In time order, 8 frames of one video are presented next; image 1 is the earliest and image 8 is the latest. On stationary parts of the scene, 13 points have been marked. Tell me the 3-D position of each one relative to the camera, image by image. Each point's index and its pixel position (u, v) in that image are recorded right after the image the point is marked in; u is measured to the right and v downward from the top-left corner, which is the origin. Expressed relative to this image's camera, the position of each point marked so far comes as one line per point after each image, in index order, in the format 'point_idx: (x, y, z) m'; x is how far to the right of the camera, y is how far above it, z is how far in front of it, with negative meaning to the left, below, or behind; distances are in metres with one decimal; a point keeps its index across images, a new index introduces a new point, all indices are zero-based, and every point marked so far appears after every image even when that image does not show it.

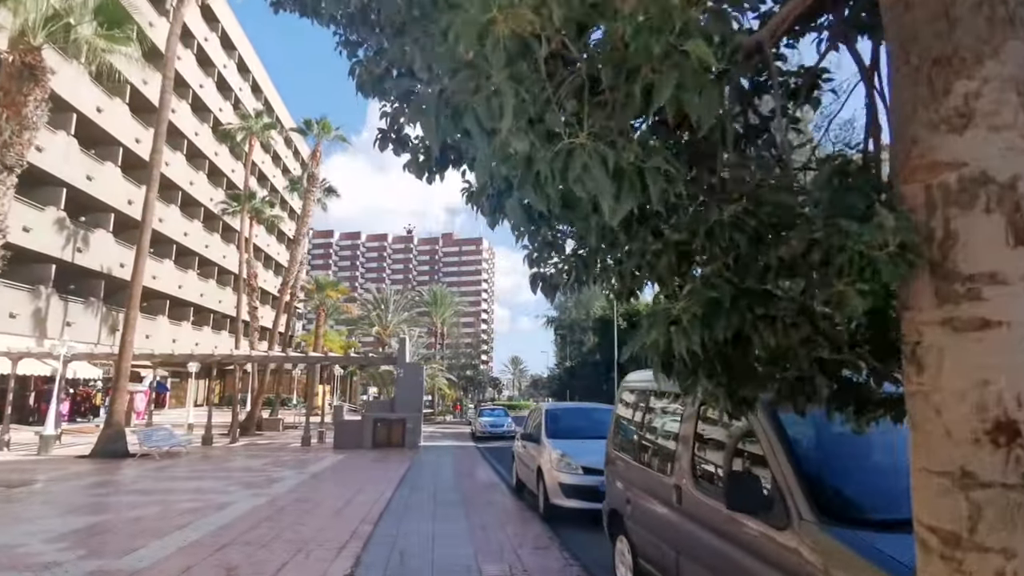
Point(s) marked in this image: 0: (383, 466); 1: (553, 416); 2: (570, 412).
0: (-2.9, -4.2, +15.6) m
1: (+0.6, -1.9, +10.3) m
2: (+0.9, -1.9, +10.4) m
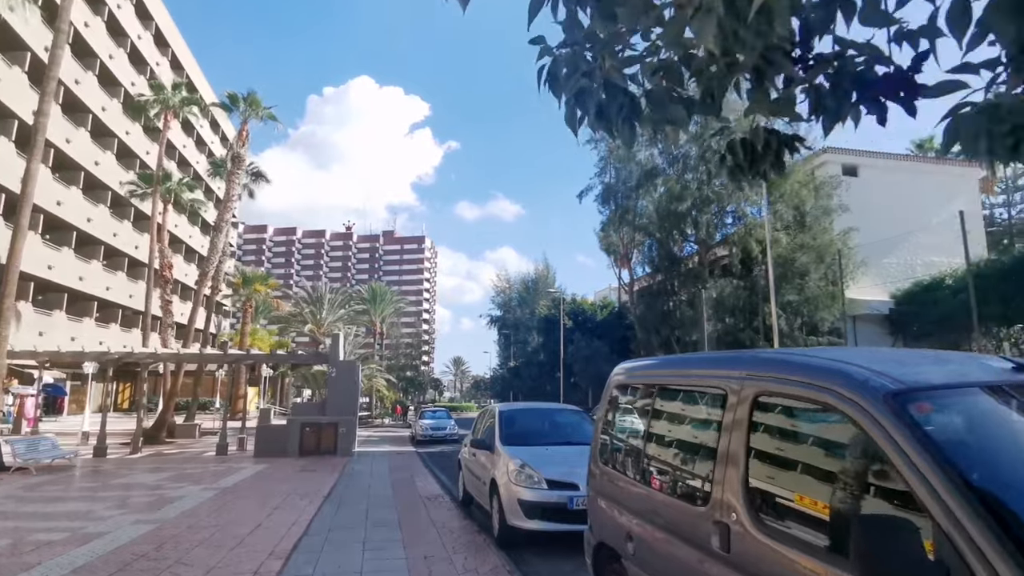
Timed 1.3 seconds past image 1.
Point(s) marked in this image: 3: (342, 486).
0: (-4.1, -3.9, +13.7) m
1: (0.0, -1.7, +8.8) m
2: (+0.2, -1.6, +8.9) m
3: (-3.0, -3.5, +12.2) m
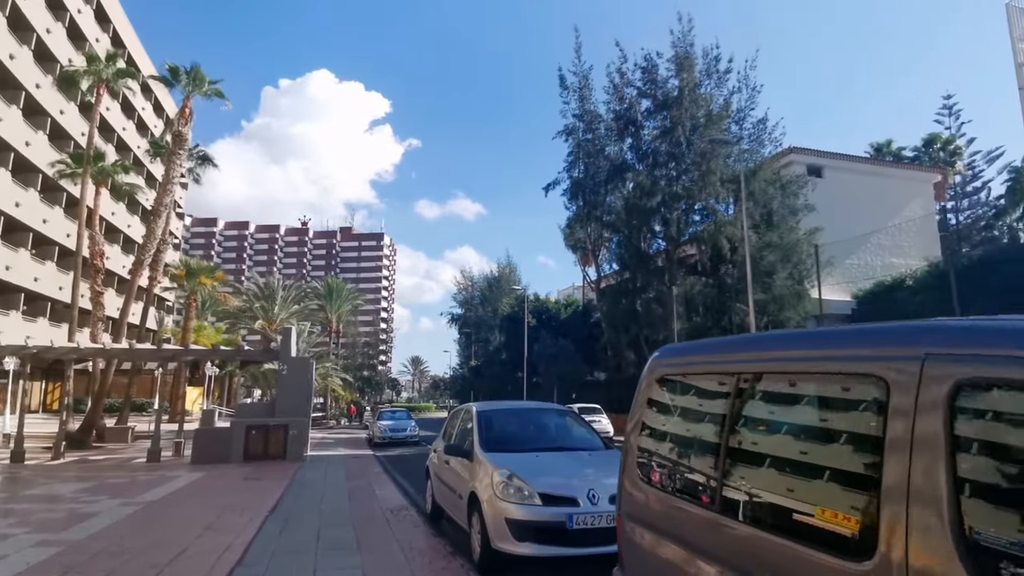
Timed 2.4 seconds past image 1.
0: (-4.6, -3.6, +12.2) m
1: (-0.2, -1.5, +7.5) m
2: (0.0, -1.4, +7.6) m
3: (-3.4, -3.3, +10.8) m
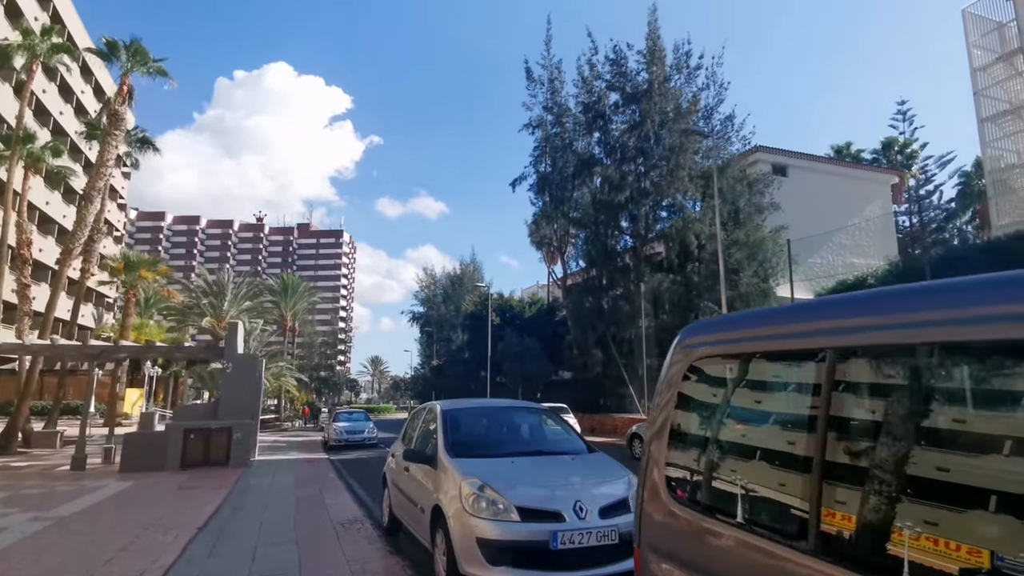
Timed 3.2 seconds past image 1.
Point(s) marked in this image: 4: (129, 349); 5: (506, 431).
0: (-5.1, -3.4, +11.0) m
1: (-0.5, -1.3, +6.5) m
2: (-0.3, -1.2, +6.7) m
3: (-3.9, -3.1, +9.6) m
4: (-10.4, -1.7, +18.8) m
5: (0.0, -1.3, +6.4) m
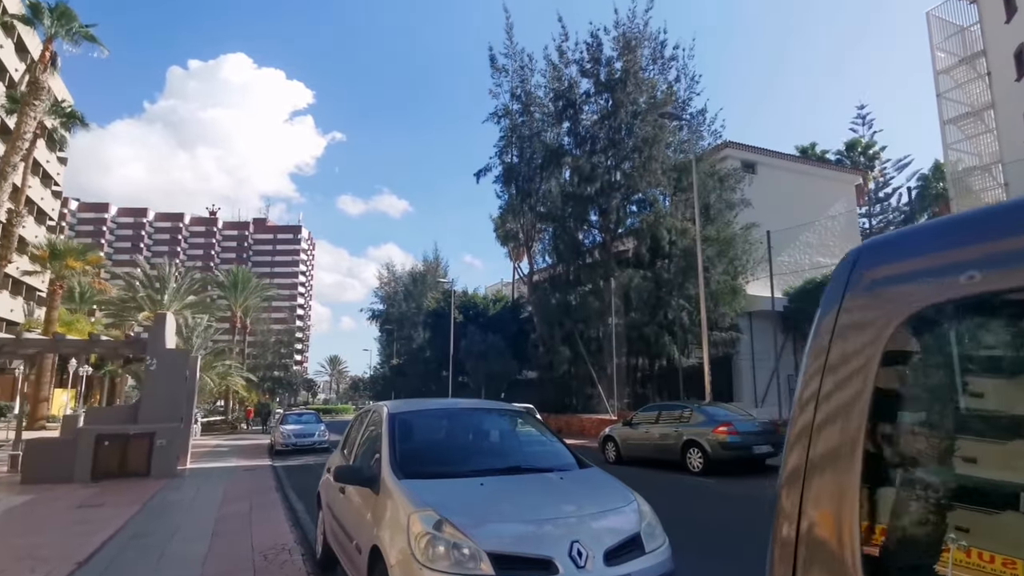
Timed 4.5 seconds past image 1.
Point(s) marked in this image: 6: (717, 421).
0: (-5.6, -3.1, +9.2) m
1: (-0.8, -1.0, +5.0) m
2: (-0.5, -1.0, +5.2) m
3: (-4.3, -2.8, +7.9) m
4: (-11.2, -1.3, +16.7) m
5: (-0.3, -1.1, +4.9) m
6: (+3.4, -2.2, +11.2) m
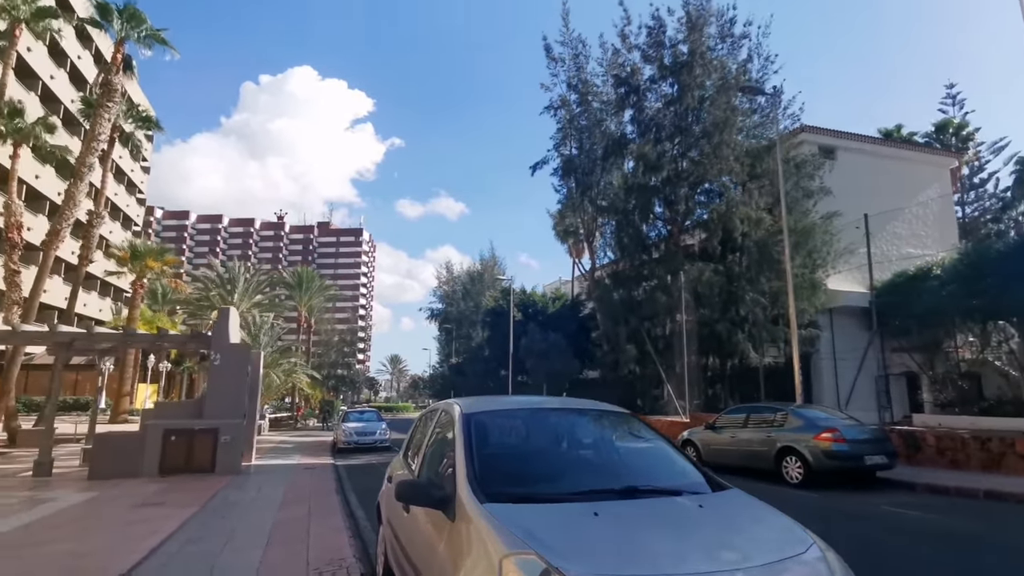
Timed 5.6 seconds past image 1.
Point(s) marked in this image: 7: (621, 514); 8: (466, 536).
0: (-4.6, -3.0, +8.7) m
1: (-0.2, -0.9, +4.1) m
2: (+0.1, -0.8, +4.2) m
3: (-3.5, -2.7, +7.3) m
4: (-9.6, -1.2, +16.6) m
5: (+0.3, -0.9, +4.0) m
6: (+4.5, -2.0, +9.9) m
7: (+0.5, -1.0, +3.1) m
8: (-0.2, -1.1, +3.2) m
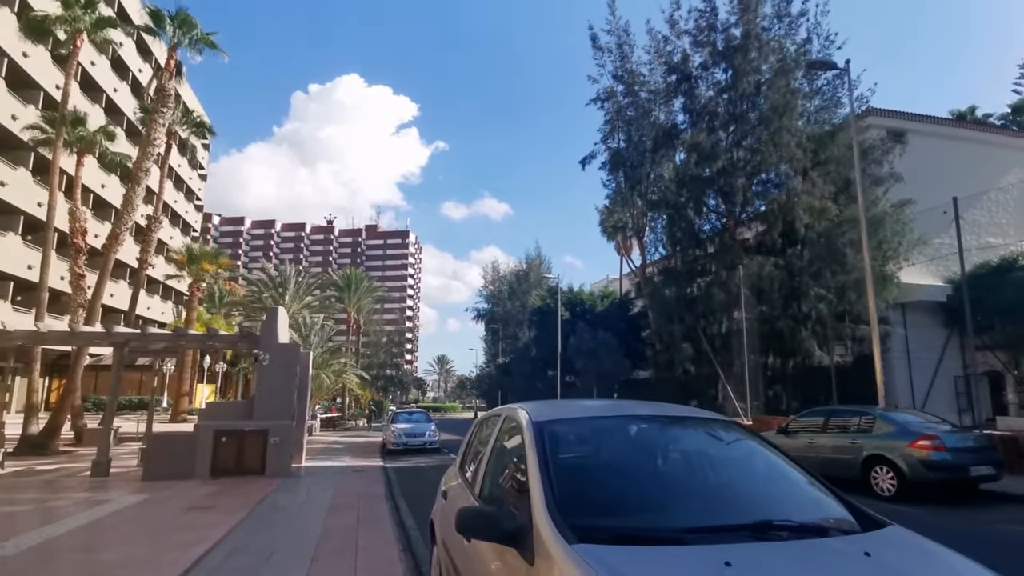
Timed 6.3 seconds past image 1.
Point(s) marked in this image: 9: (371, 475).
0: (-3.9, -3.0, +8.3) m
1: (+0.2, -0.8, +3.5) m
2: (+0.5, -0.7, +3.6) m
3: (-2.8, -2.6, +6.9) m
4: (-8.4, -1.2, +16.6) m
5: (+0.7, -0.9, +3.3) m
6: (+5.2, -1.9, +9.0) m
7: (+0.8, -0.9, +2.4) m
8: (+0.1, -1.0, +2.5) m
9: (-3.1, -4.1, +15.1) m
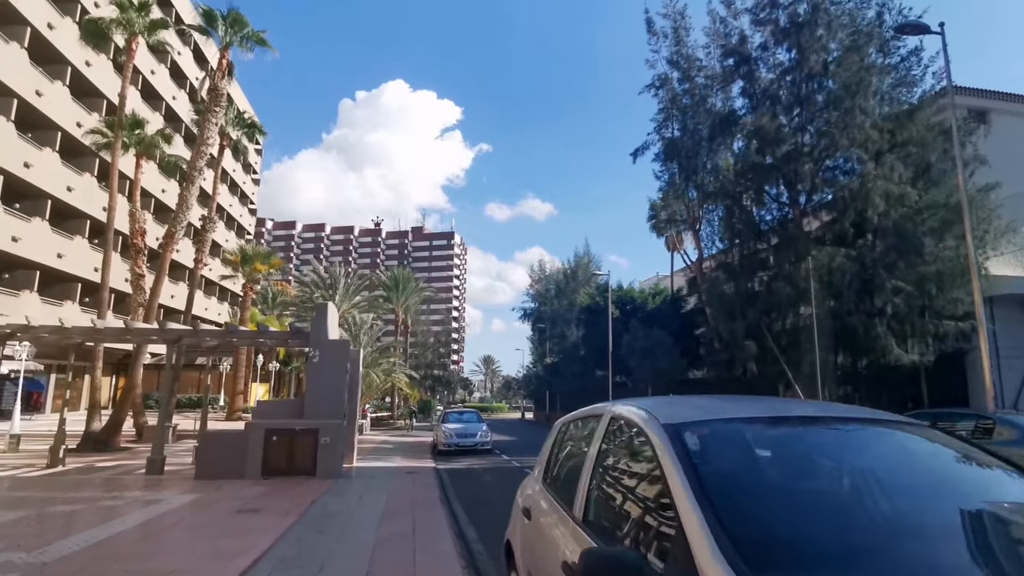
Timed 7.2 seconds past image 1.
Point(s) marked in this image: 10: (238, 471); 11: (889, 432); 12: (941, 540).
0: (-3.1, -2.8, +7.8) m
1: (+0.7, -0.6, +2.6) m
2: (+0.9, -0.6, +2.7) m
3: (-2.1, -2.5, +6.2) m
4: (-7.1, -1.1, +16.3) m
5: (+1.1, -0.7, +2.5) m
6: (+6.1, -1.7, +7.8) m
7: (+1.2, -0.8, +1.6) m
8: (+0.5, -0.9, +1.7) m
9: (-1.9, -4.0, +14.5) m
10: (-5.4, -3.6, +13.3) m
11: (+1.7, -0.6, +2.9) m
12: (+1.4, -0.8, +2.3) m
